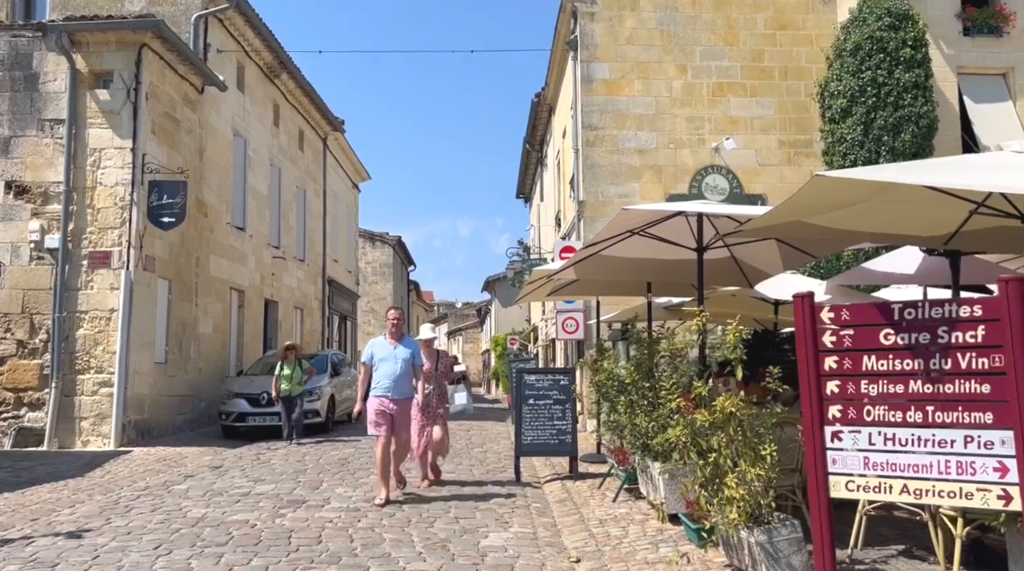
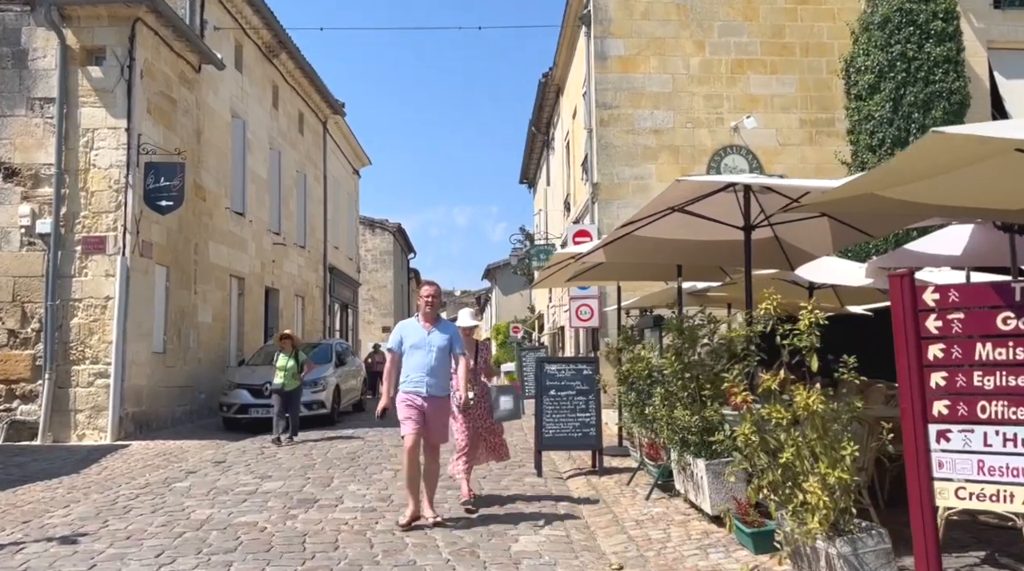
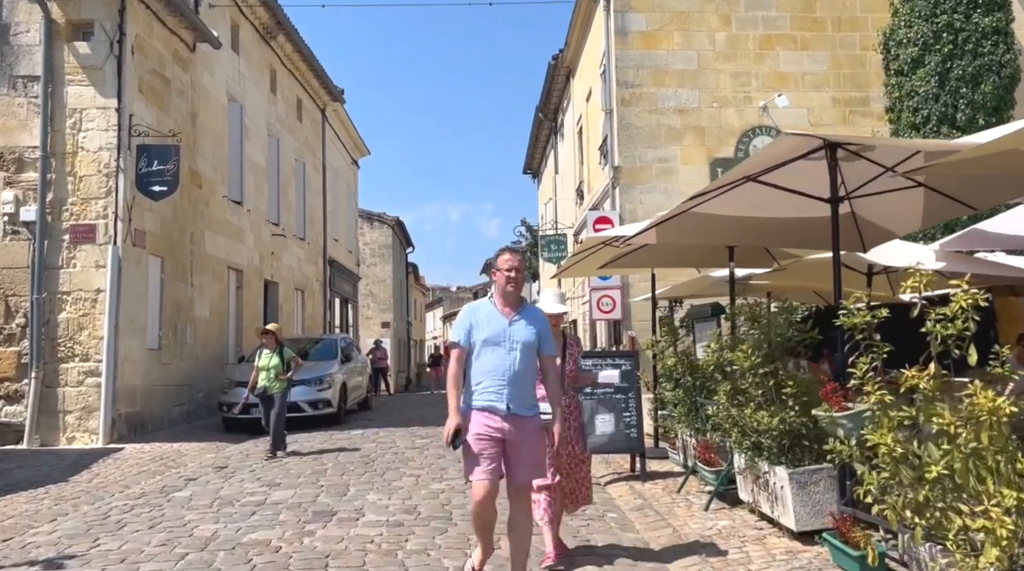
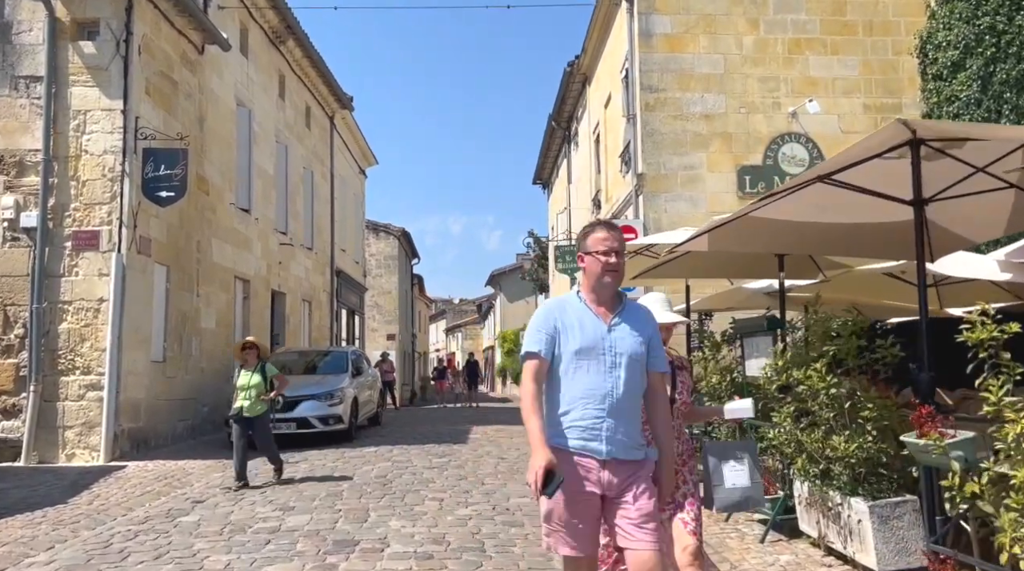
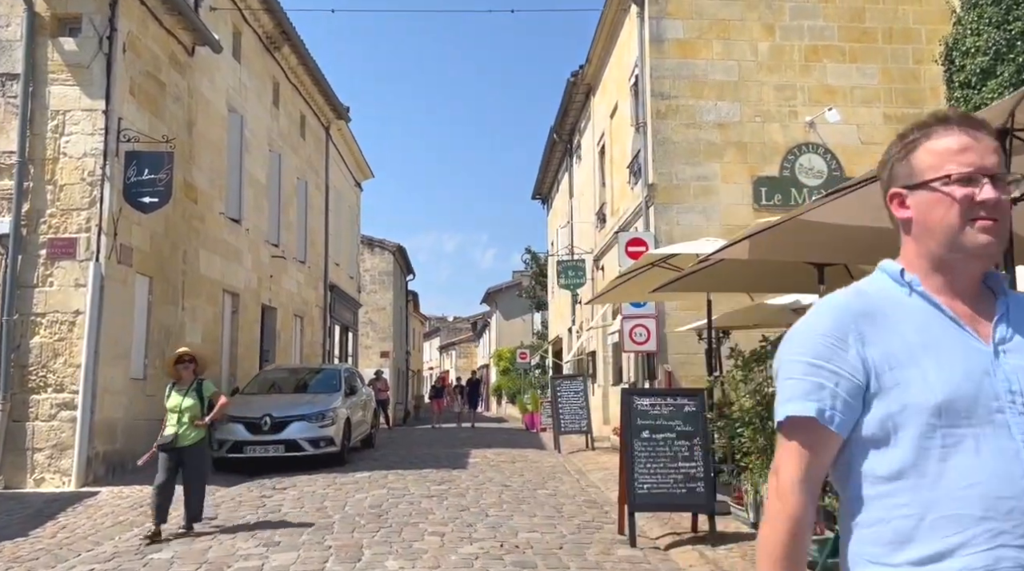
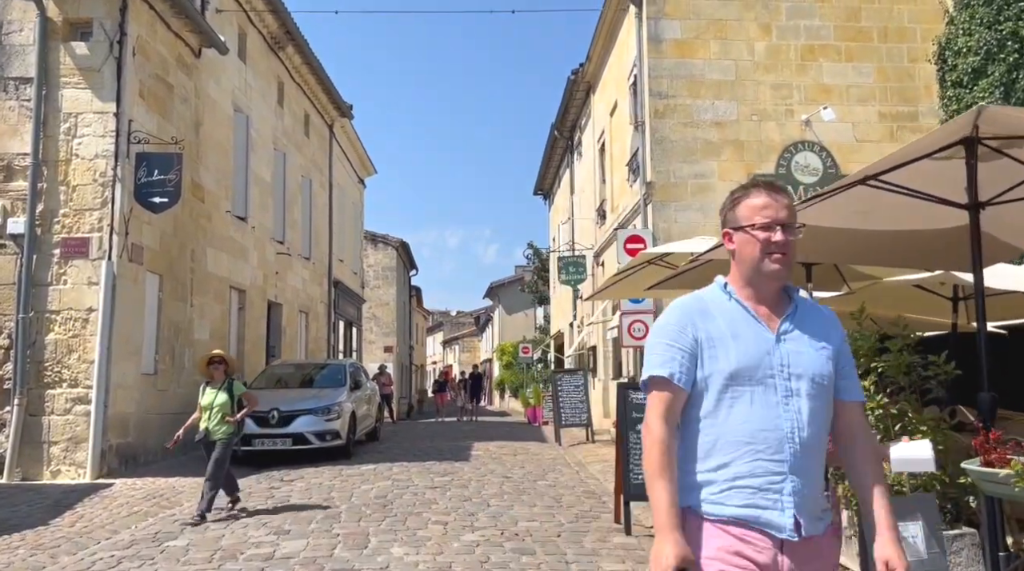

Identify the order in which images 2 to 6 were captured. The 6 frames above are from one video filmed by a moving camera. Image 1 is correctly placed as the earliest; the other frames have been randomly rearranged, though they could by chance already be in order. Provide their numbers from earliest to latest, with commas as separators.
2, 3, 4, 6, 5
